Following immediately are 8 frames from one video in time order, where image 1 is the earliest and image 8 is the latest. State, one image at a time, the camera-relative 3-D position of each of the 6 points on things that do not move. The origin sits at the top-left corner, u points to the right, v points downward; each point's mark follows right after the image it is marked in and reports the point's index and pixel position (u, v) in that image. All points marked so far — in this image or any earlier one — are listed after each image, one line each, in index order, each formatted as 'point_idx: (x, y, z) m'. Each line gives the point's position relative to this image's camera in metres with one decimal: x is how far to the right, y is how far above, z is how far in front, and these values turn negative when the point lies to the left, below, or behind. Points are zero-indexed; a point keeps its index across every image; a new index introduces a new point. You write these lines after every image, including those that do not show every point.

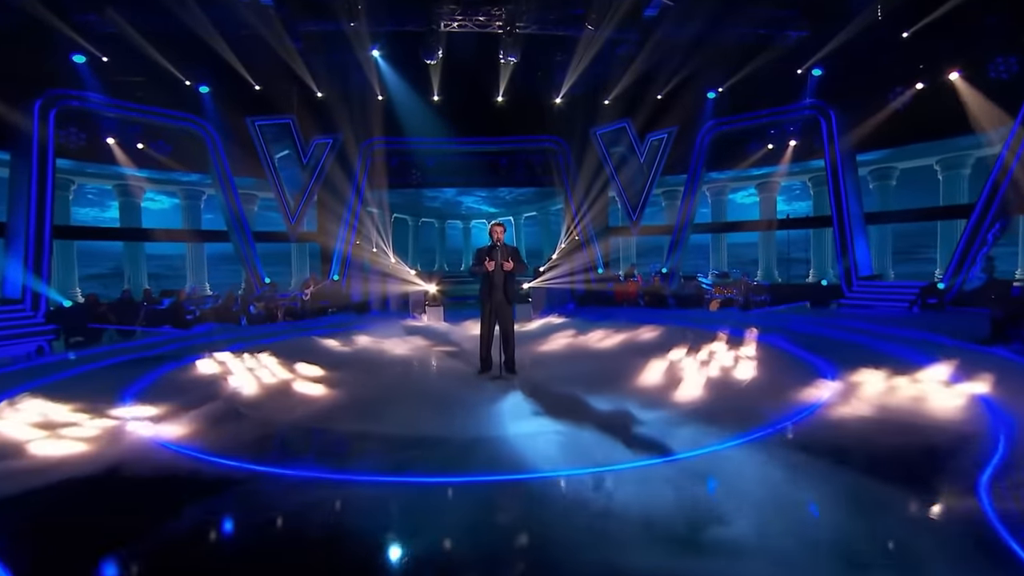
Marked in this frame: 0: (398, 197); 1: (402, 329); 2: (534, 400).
0: (-2.6, +2.1, +15.1) m
1: (-1.6, -0.6, +9.8) m
2: (+0.2, -0.8, +4.9) m
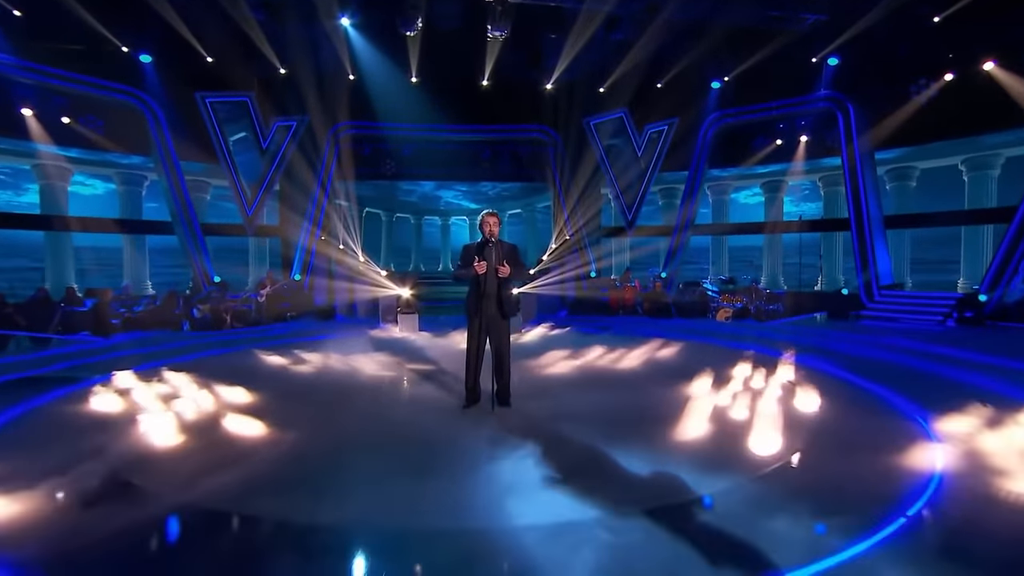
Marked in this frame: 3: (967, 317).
0: (-2.9, +2.0, +13.7) m
1: (-1.8, -0.7, +8.4) m
2: (+0.2, -0.9, +3.6) m
3: (+6.9, -0.4, +9.8) m
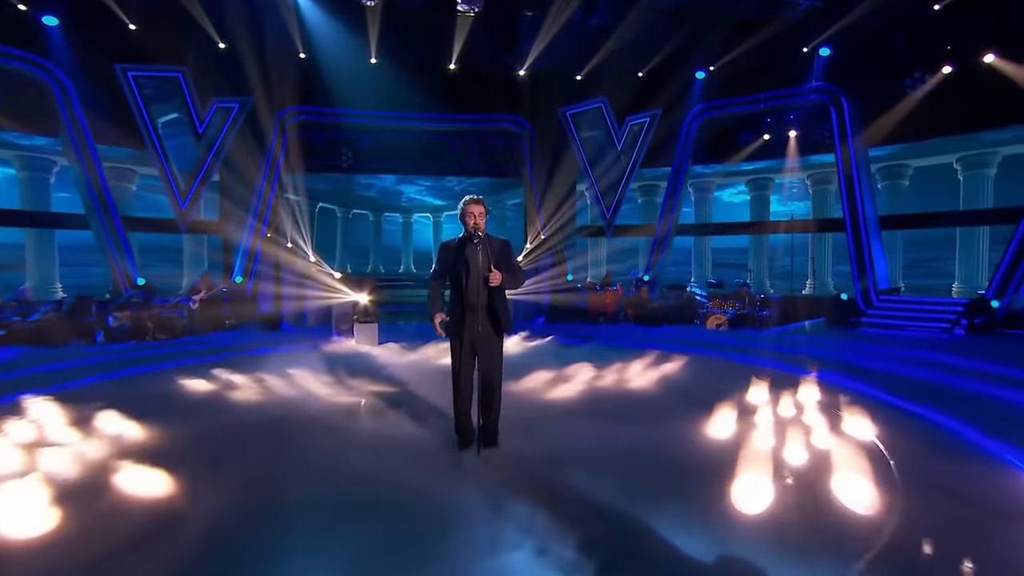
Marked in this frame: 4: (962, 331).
0: (-3.5, +2.0, +12.4) m
1: (-2.0, -0.7, +7.2) m
2: (+0.2, -1.0, +2.5) m
3: (+6.5, -0.5, +9.2) m
4: (+6.7, -0.6, +9.5) m
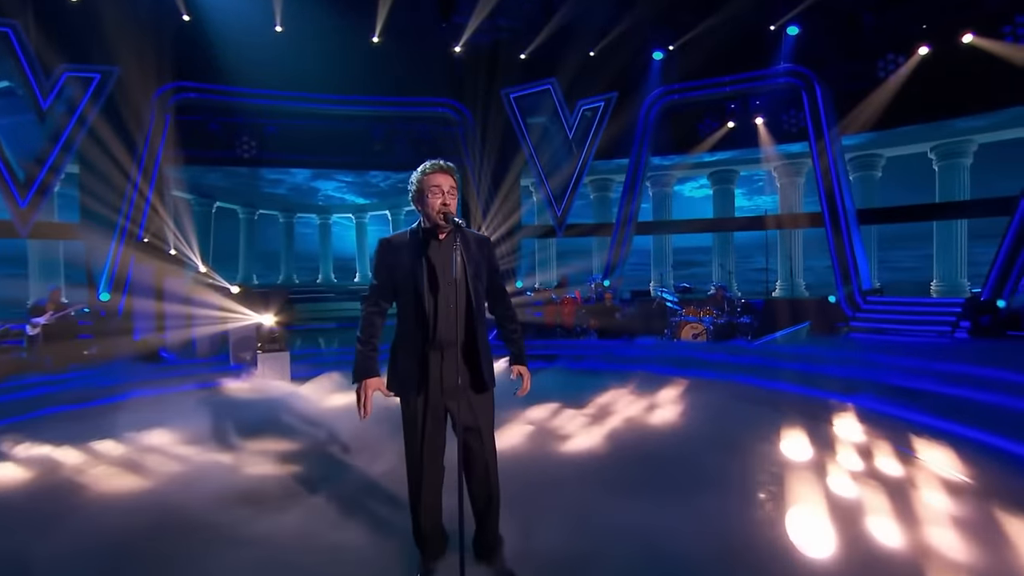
0: (-4.5, +1.7, +10.4) m
1: (-2.4, -0.9, +5.4) m
2: (+0.4, -1.0, +1.0) m
3: (+5.9, -0.5, +8.3) m
4: (+6.0, -0.6, +8.7) m
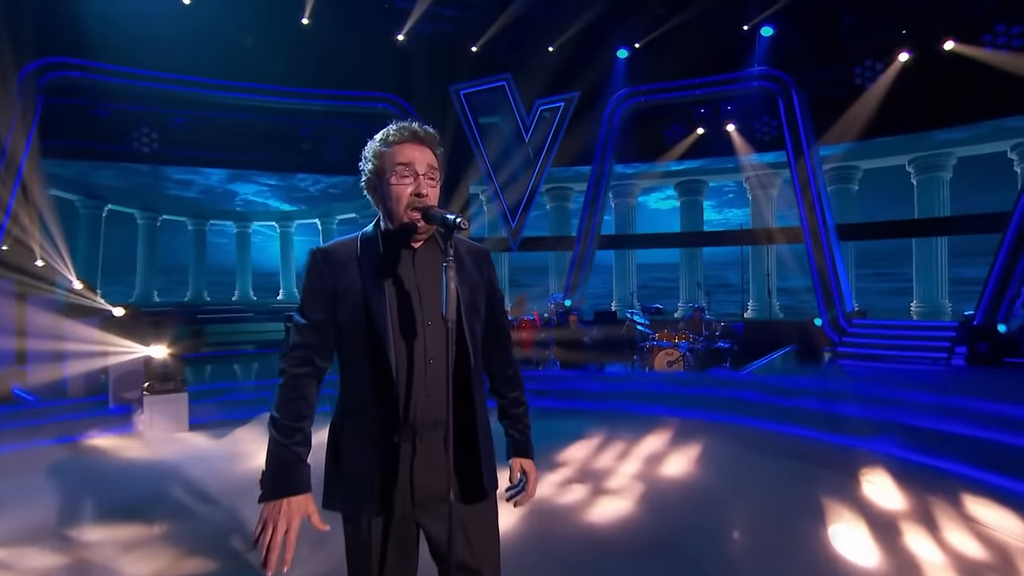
0: (-5.1, +1.5, +8.7) m
1: (-2.6, -1.1, +3.9) m
2: (+0.6, -1.1, -0.2) m
3: (+5.4, -0.7, +7.7) m
4: (+5.4, -0.9, +8.1) m
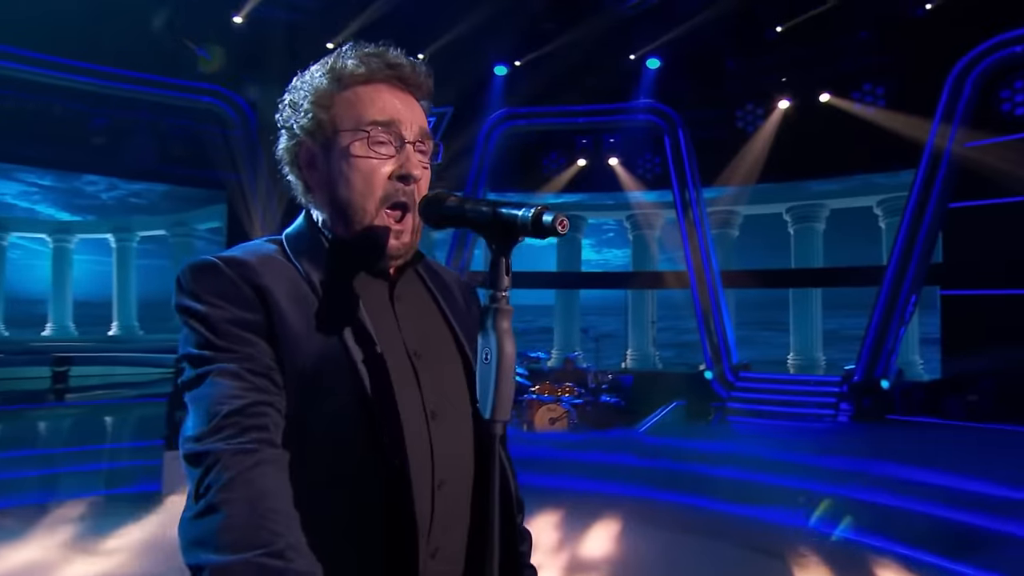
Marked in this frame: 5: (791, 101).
0: (-6.5, +1.2, +6.0) m
1: (-2.8, -1.2, +1.8) m
2: (+1.3, -1.1, -1.4) m
3: (+3.9, -1.3, +7.4) m
4: (+3.9, -1.5, +7.8) m
5: (+3.6, +2.4, +8.6) m
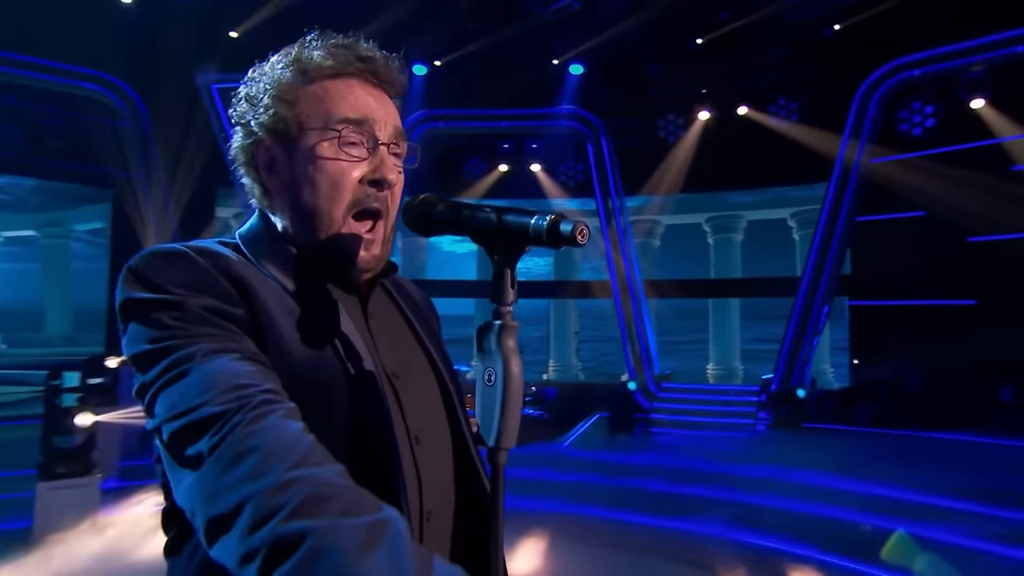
0: (-7.1, +1.2, +4.7) m
1: (-2.9, -1.2, +1.0) m
2: (+1.6, -1.1, -1.5) m
3: (+3.0, -1.5, +7.5) m
4: (+3.0, -1.6, +7.9) m
5: (+2.6, +2.3, +8.7) m
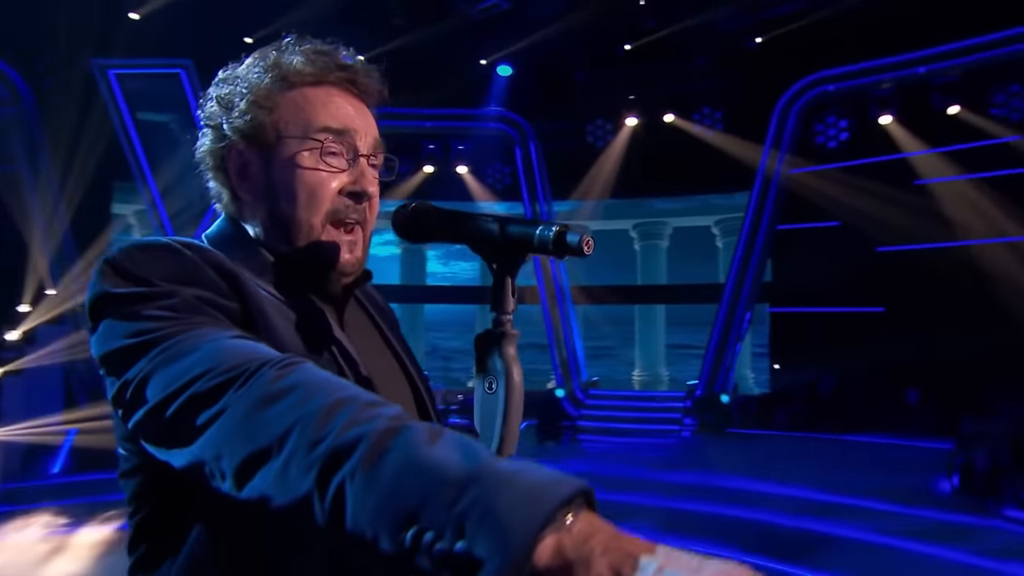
0: (-7.5, +1.2, +3.7) m
1: (-3.0, -1.2, +0.5) m
2: (+1.8, -1.1, -1.6) m
3: (+2.2, -1.5, +7.6) m
4: (+2.1, -1.7, +7.9) m
5: (+1.6, +2.2, +8.7) m
